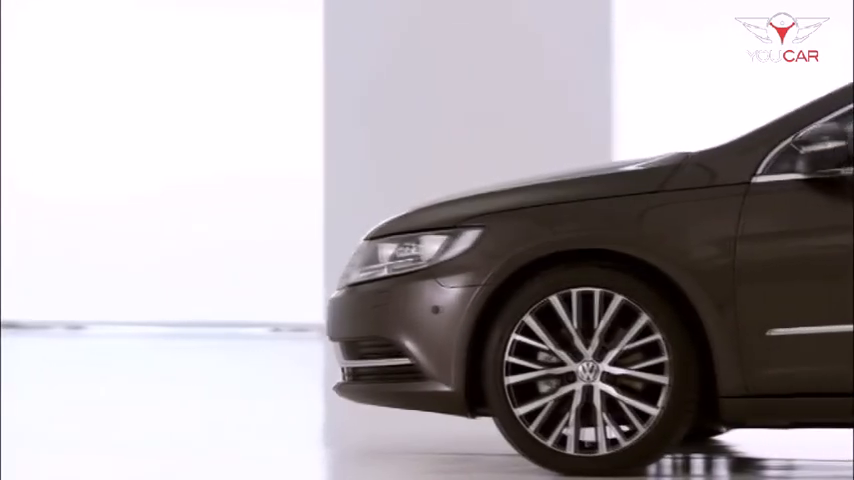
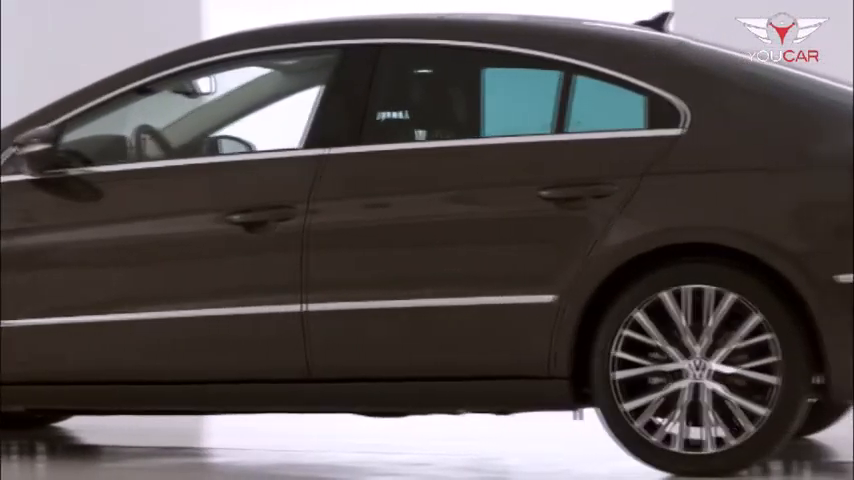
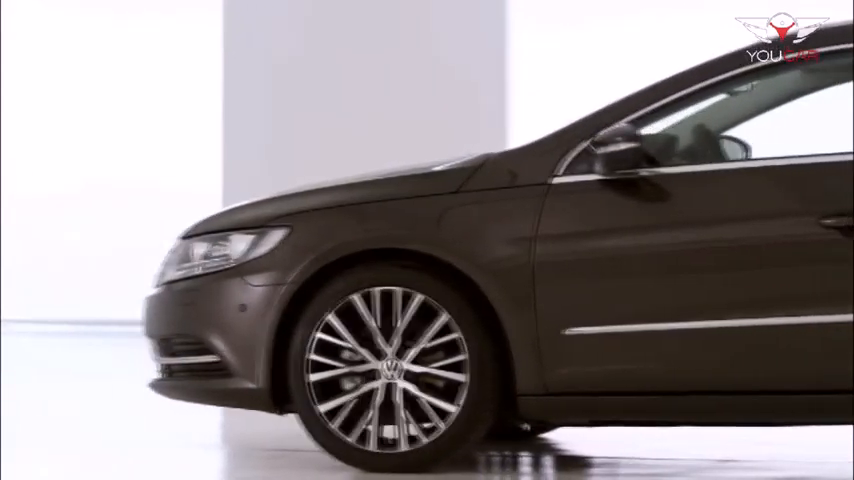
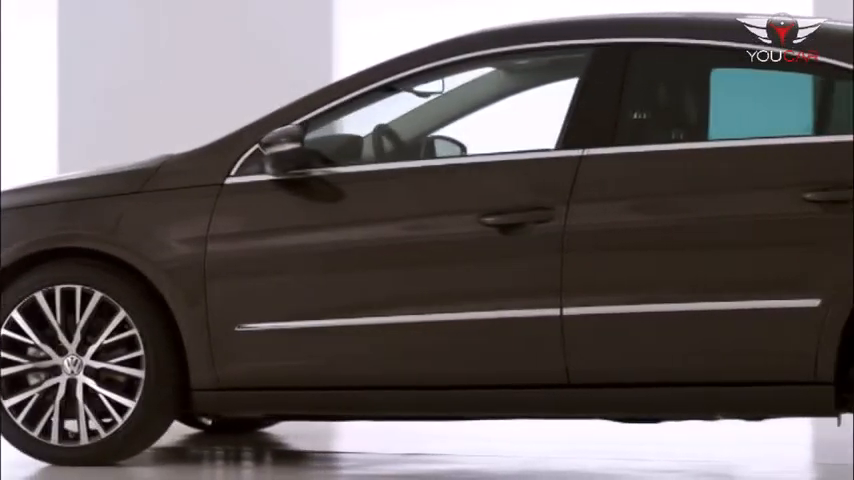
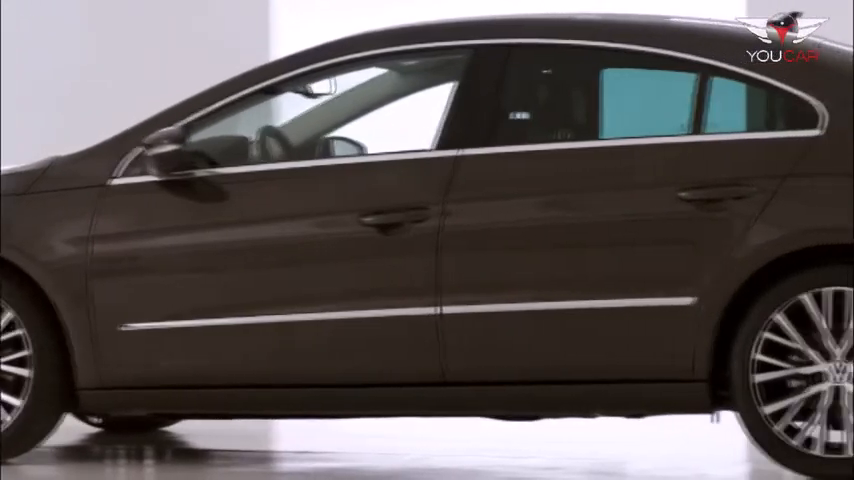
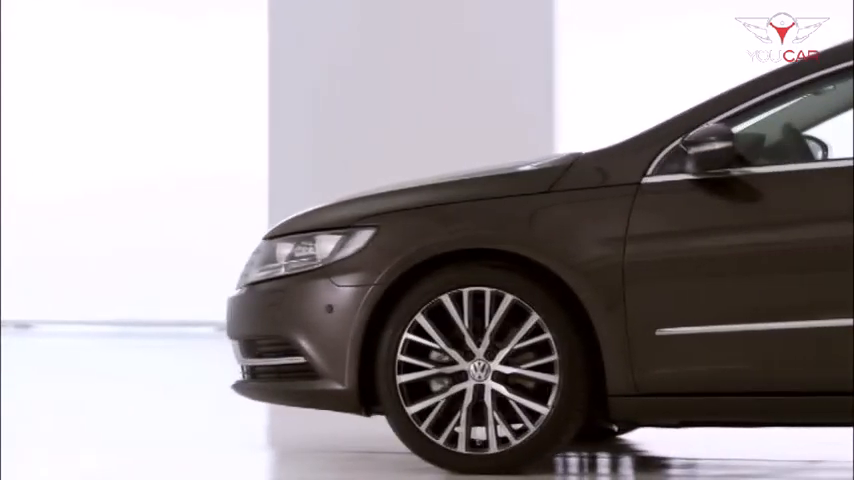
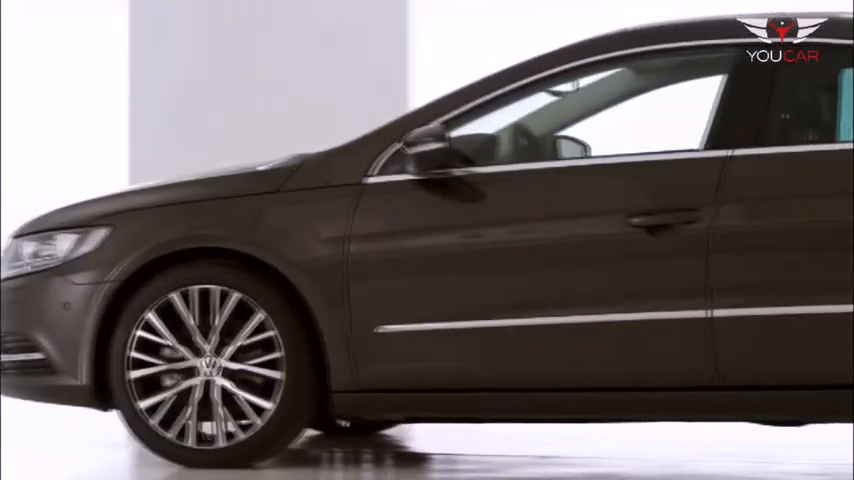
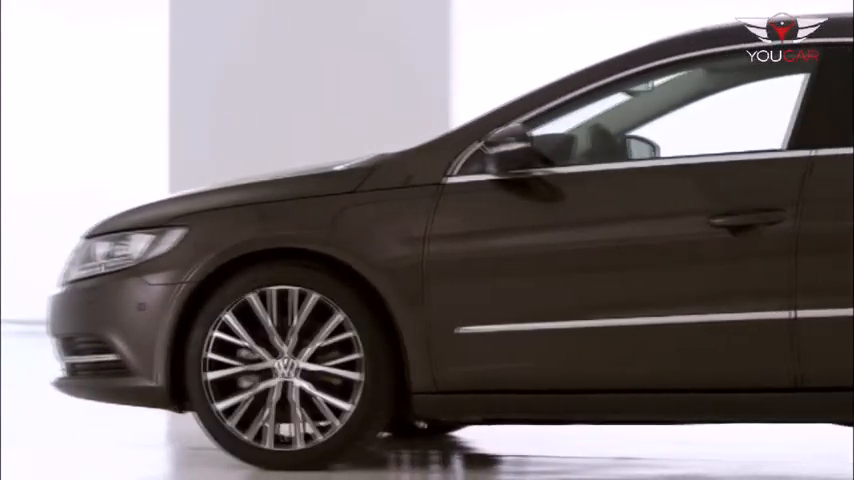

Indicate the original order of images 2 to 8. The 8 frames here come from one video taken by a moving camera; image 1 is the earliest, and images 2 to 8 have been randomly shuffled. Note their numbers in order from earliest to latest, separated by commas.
6, 3, 8, 7, 4, 5, 2
